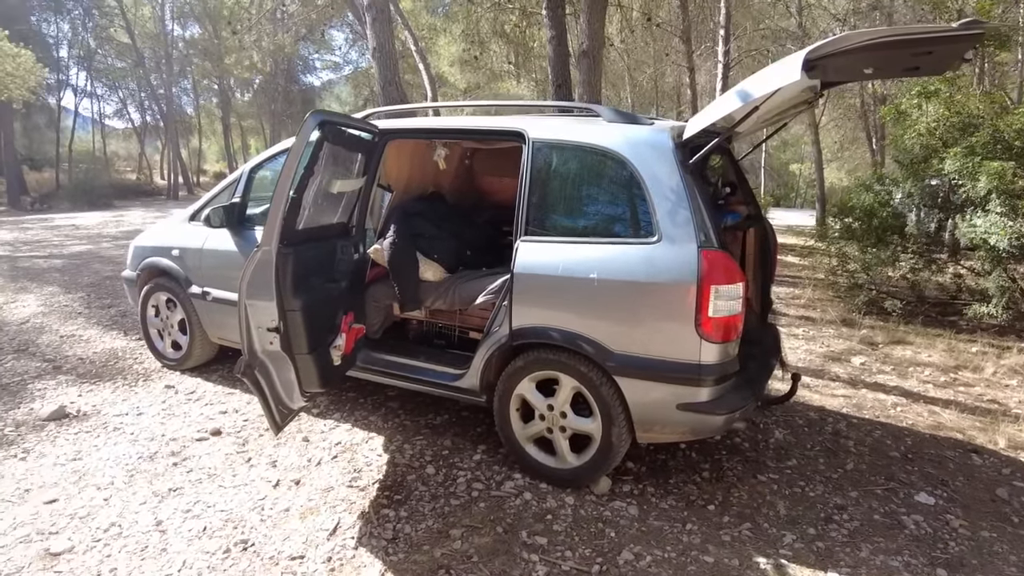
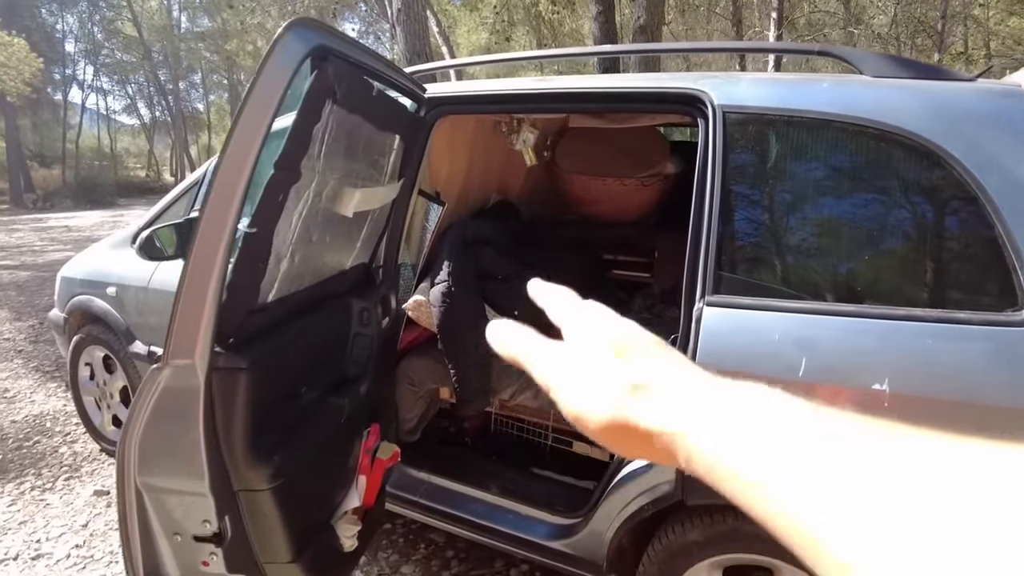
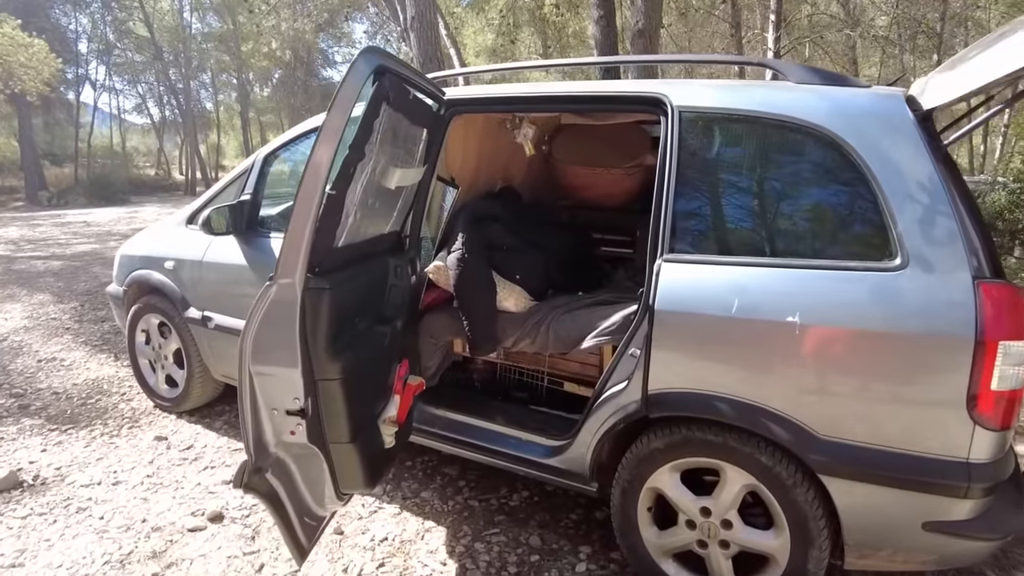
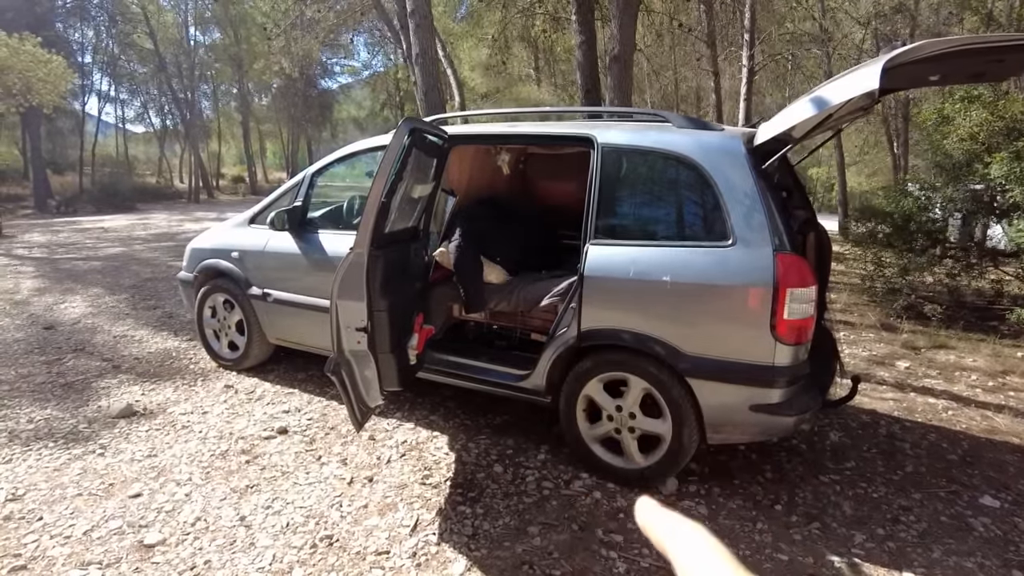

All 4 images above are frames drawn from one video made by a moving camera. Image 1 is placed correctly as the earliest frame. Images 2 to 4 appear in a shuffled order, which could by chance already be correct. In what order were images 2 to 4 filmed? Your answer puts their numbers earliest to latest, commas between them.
4, 3, 2
